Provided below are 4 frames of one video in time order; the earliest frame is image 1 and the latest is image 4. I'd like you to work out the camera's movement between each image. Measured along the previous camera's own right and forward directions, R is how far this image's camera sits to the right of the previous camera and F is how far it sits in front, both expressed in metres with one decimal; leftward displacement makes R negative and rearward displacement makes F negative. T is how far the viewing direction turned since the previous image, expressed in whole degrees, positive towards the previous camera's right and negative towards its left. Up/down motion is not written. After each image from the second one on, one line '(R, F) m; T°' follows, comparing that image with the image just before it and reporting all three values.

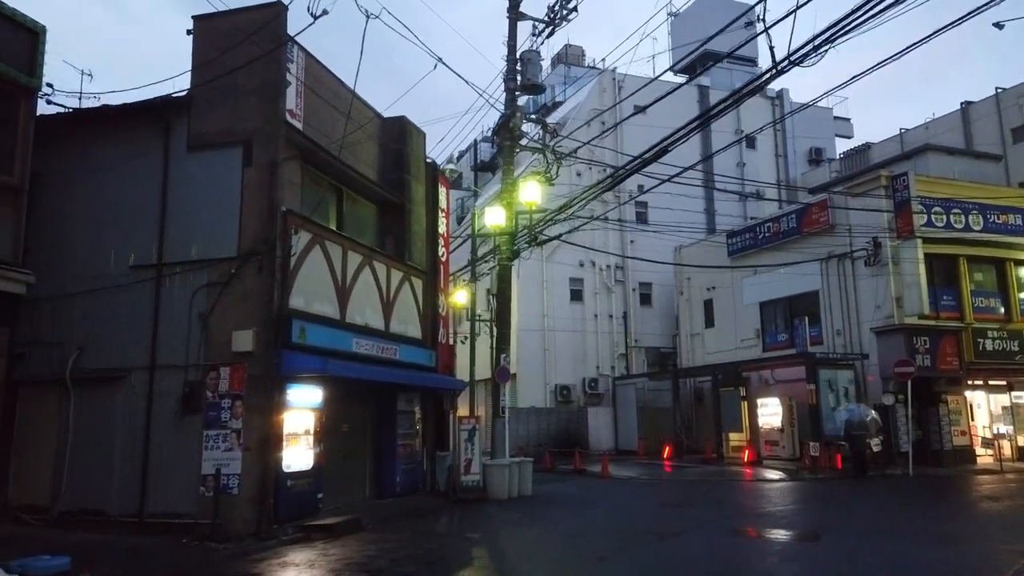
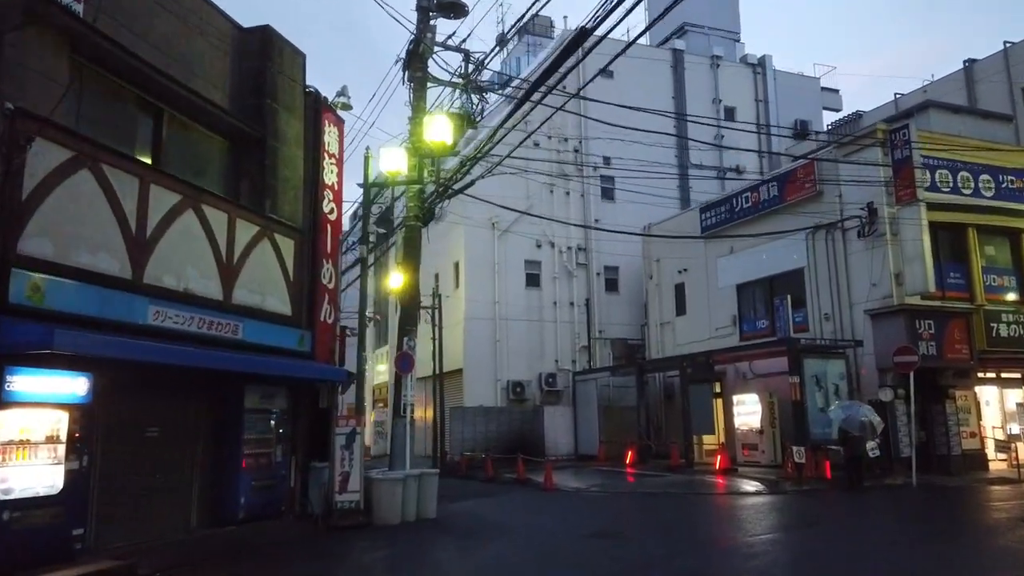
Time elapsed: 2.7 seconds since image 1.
(+1.6, +3.9) m; +1°
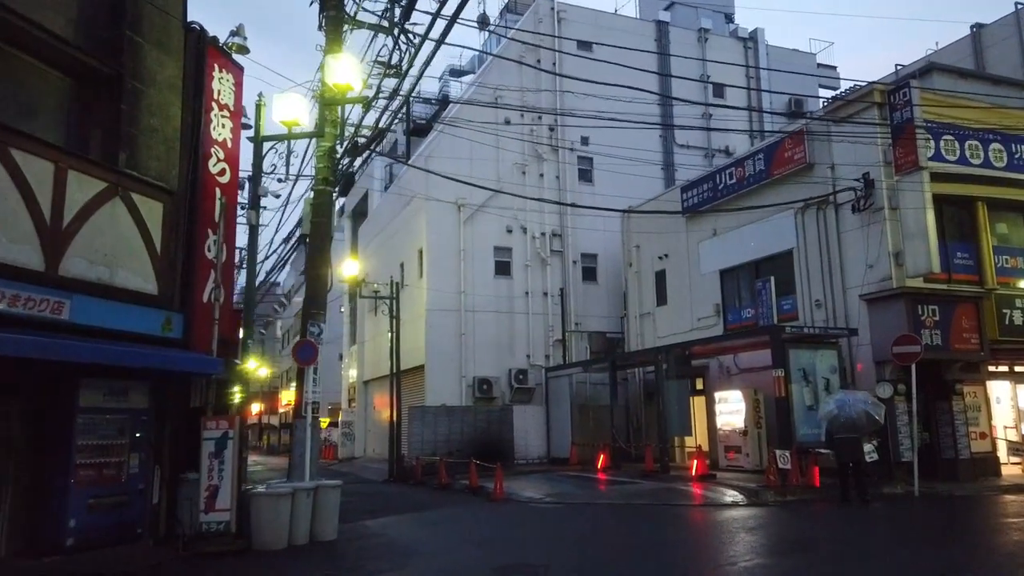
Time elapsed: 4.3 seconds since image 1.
(+1.3, +2.3) m; 0°
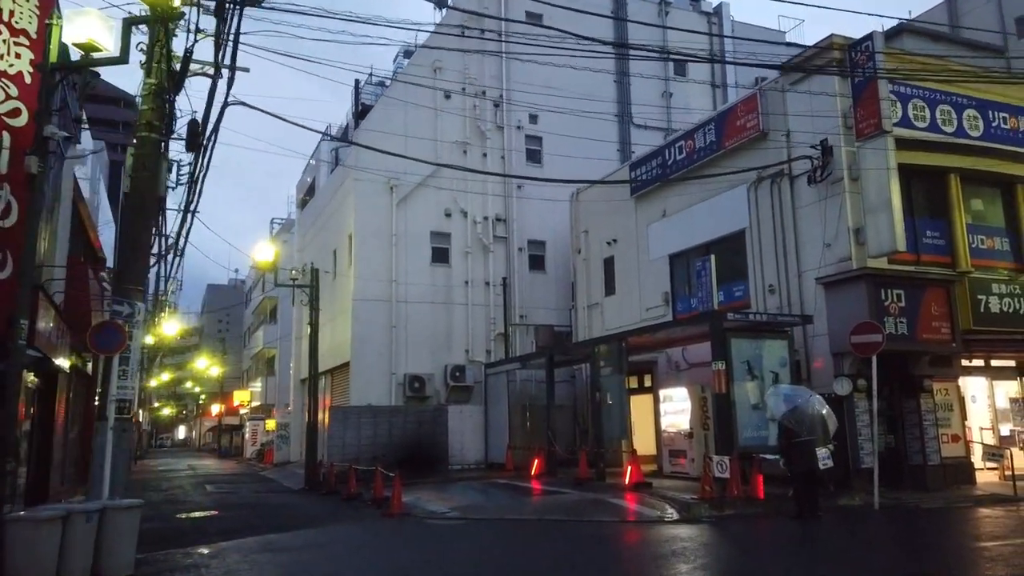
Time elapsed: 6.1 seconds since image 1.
(+1.6, +2.3) m; +1°
